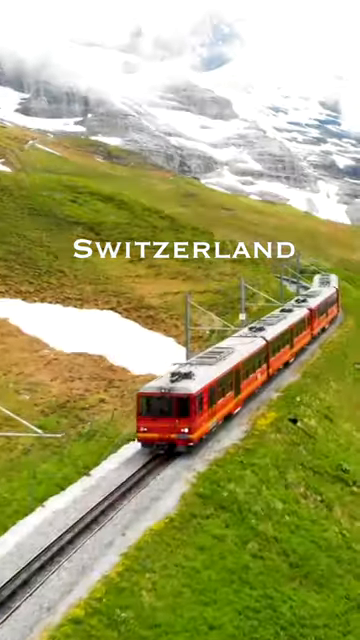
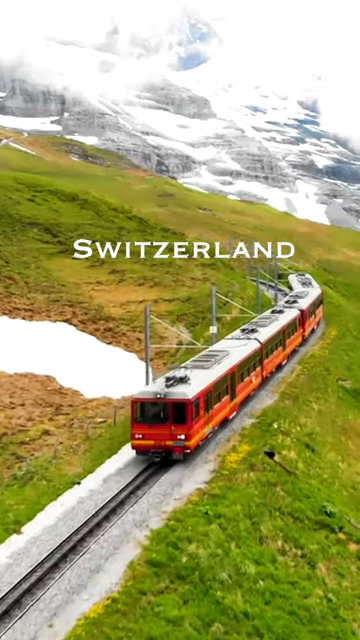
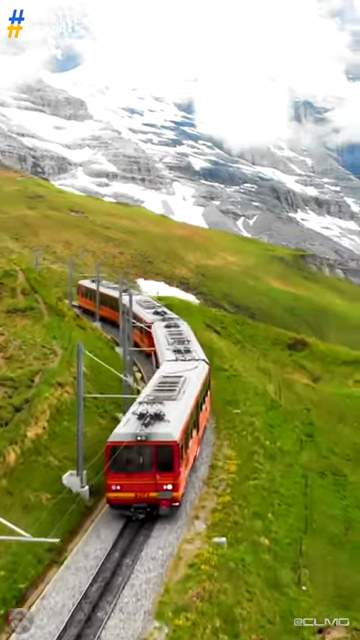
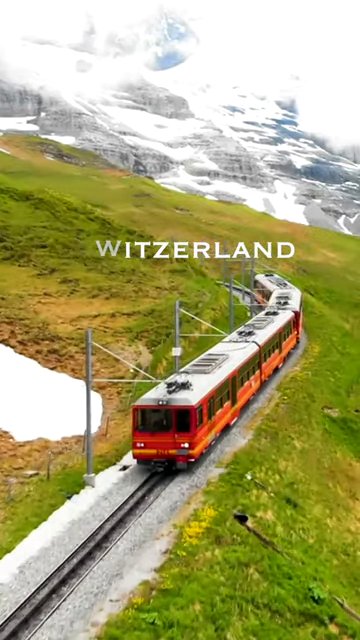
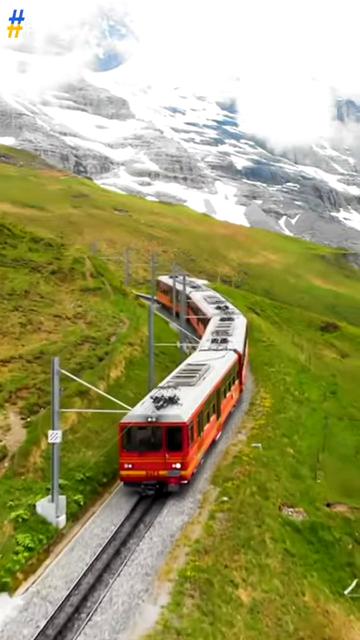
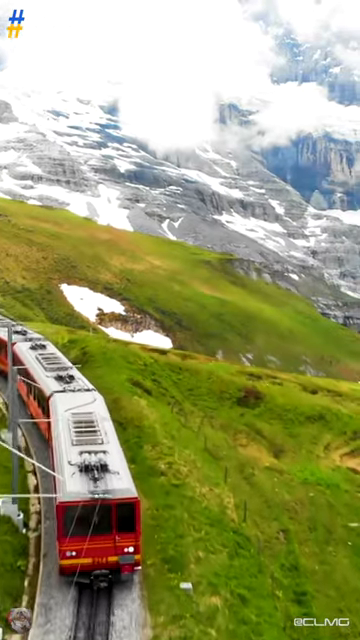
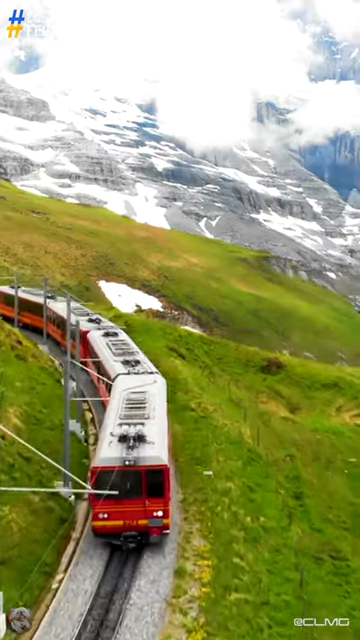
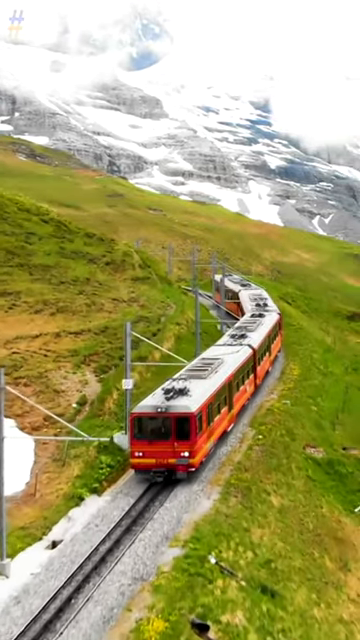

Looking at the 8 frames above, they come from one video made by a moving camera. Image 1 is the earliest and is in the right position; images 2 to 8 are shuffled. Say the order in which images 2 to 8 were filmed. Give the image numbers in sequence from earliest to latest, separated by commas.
2, 4, 8, 5, 3, 7, 6
